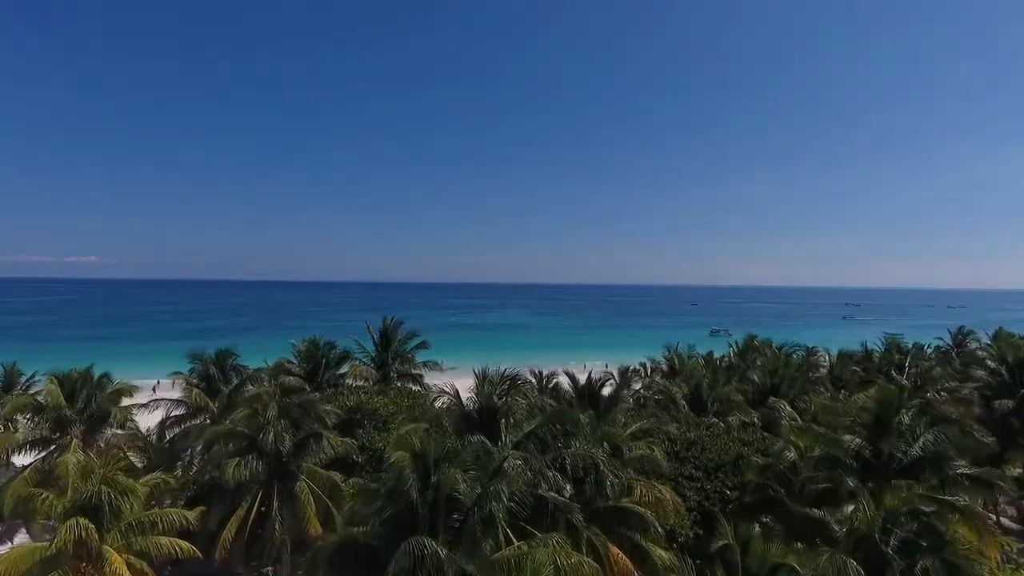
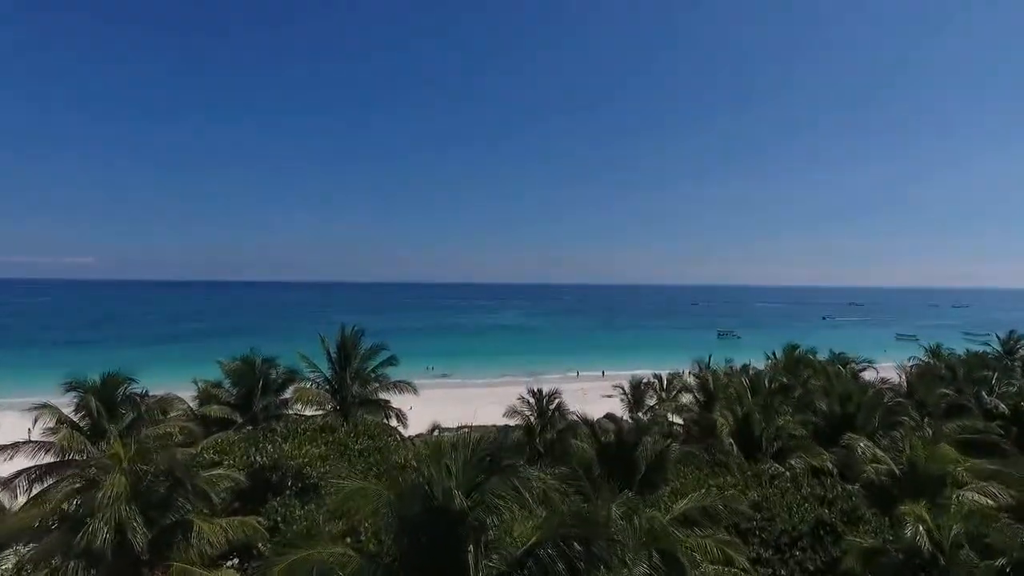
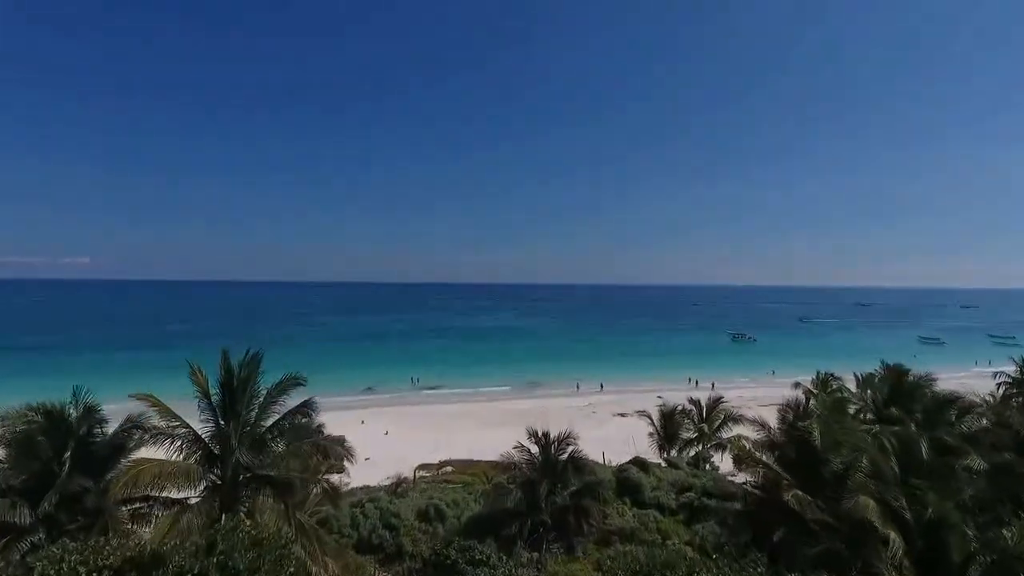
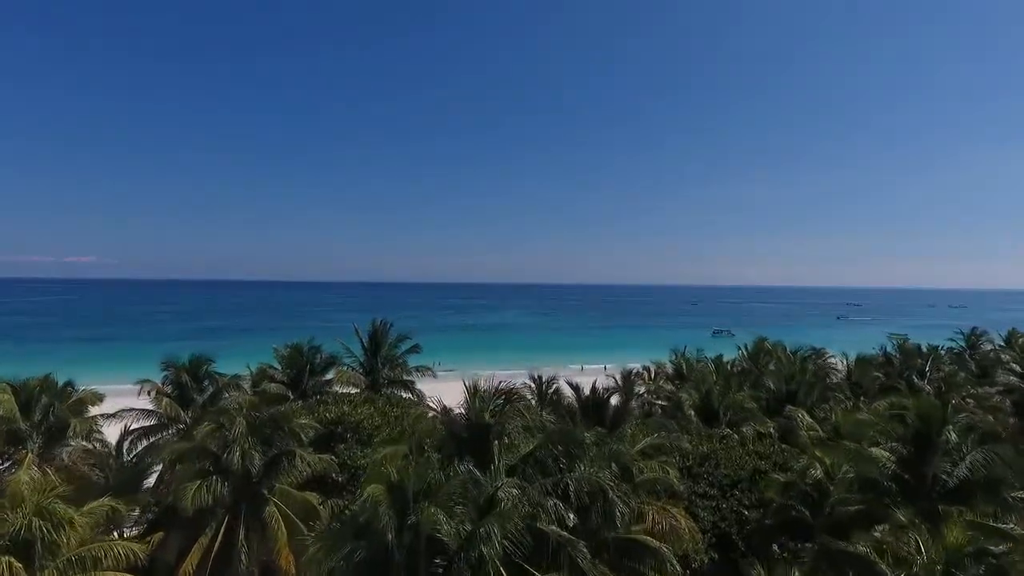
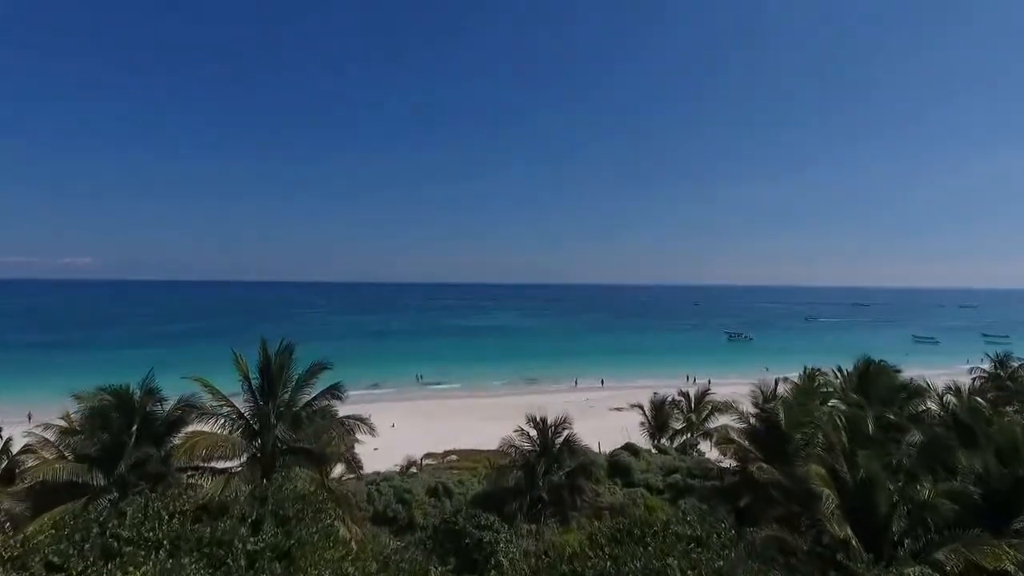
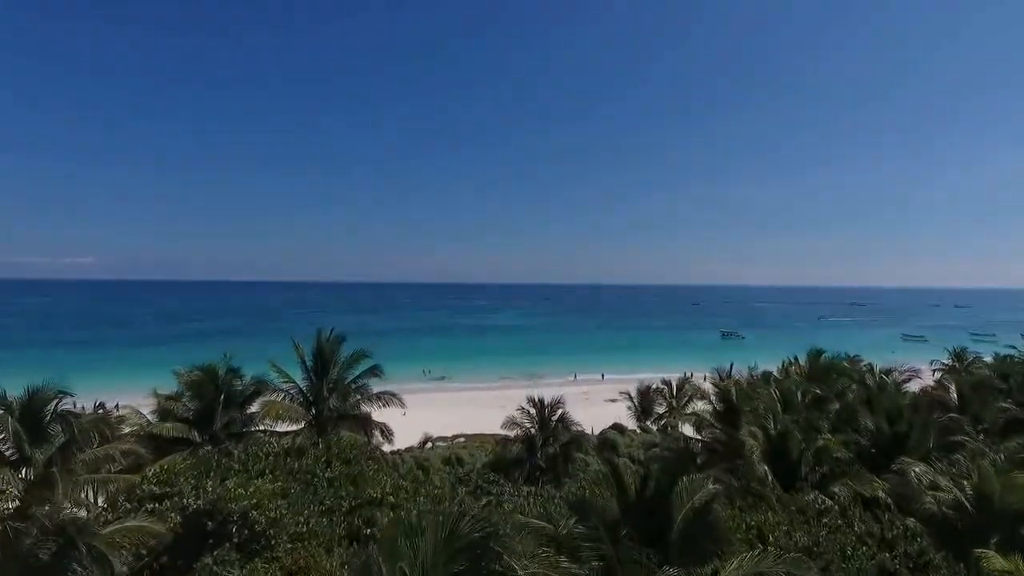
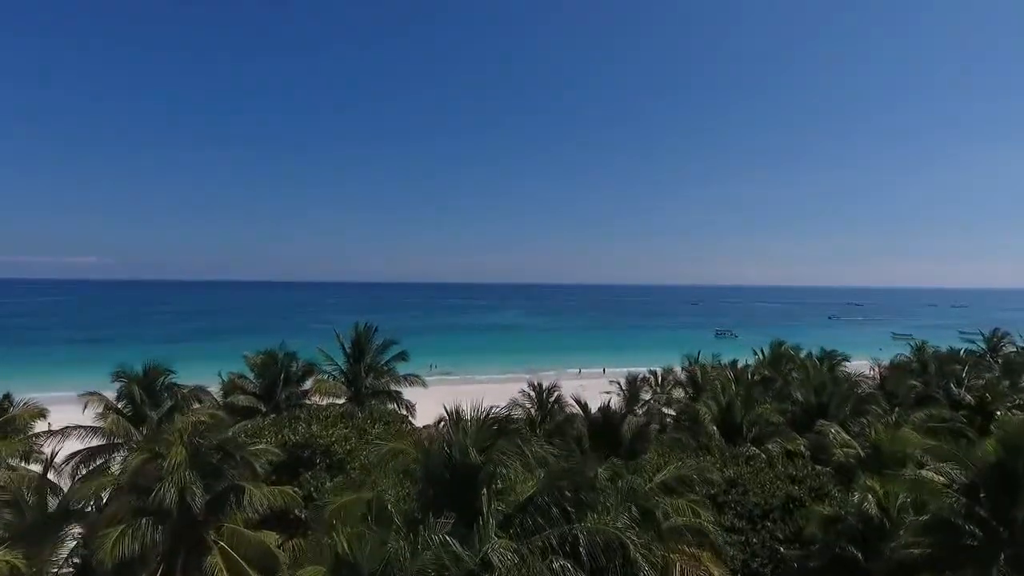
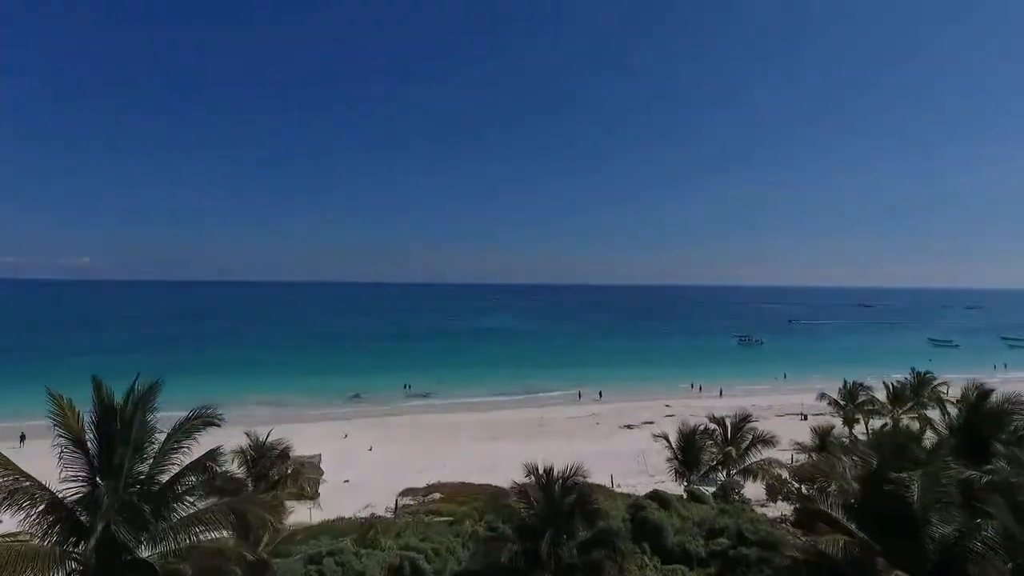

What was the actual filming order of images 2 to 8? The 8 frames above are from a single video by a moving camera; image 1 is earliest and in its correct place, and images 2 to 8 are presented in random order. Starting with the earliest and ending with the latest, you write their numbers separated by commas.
4, 7, 2, 6, 5, 3, 8
